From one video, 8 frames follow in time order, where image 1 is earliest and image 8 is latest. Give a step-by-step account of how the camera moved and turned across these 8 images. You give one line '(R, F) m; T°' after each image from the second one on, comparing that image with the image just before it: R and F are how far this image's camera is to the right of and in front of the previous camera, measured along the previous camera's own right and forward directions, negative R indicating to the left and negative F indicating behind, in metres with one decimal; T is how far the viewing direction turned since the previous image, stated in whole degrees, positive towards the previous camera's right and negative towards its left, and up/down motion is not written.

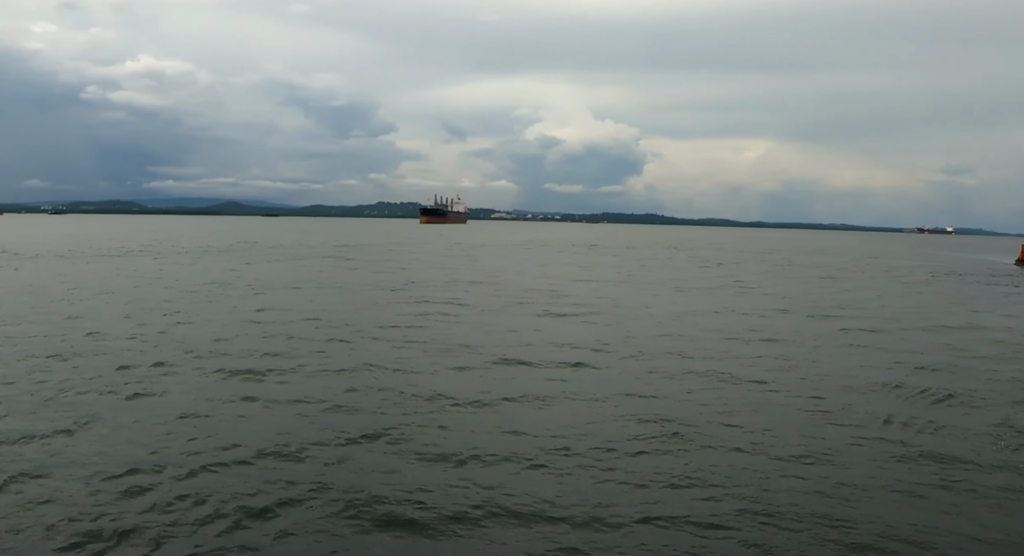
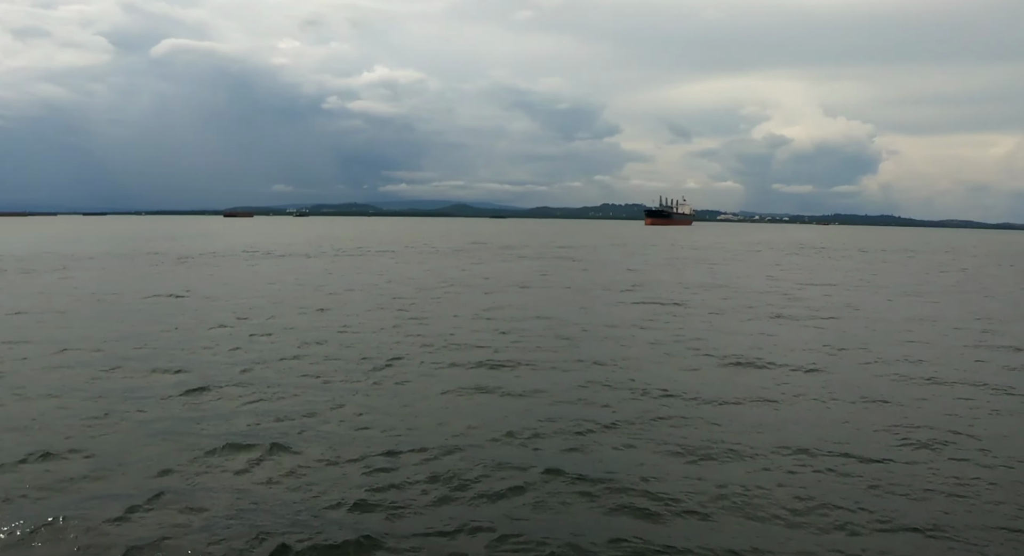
(-0.1, -0.6) m; -13°
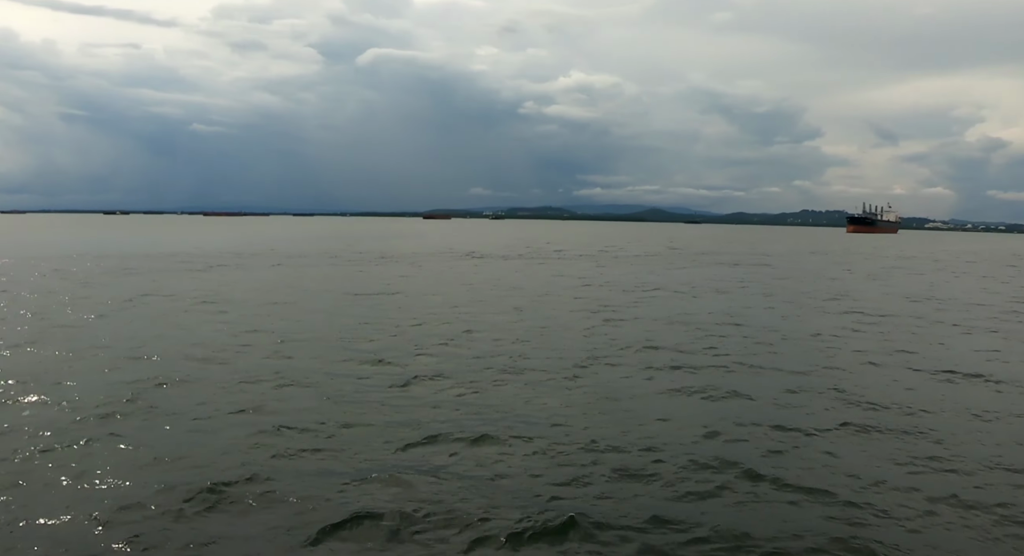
(-0.2, -0.3) m; -11°
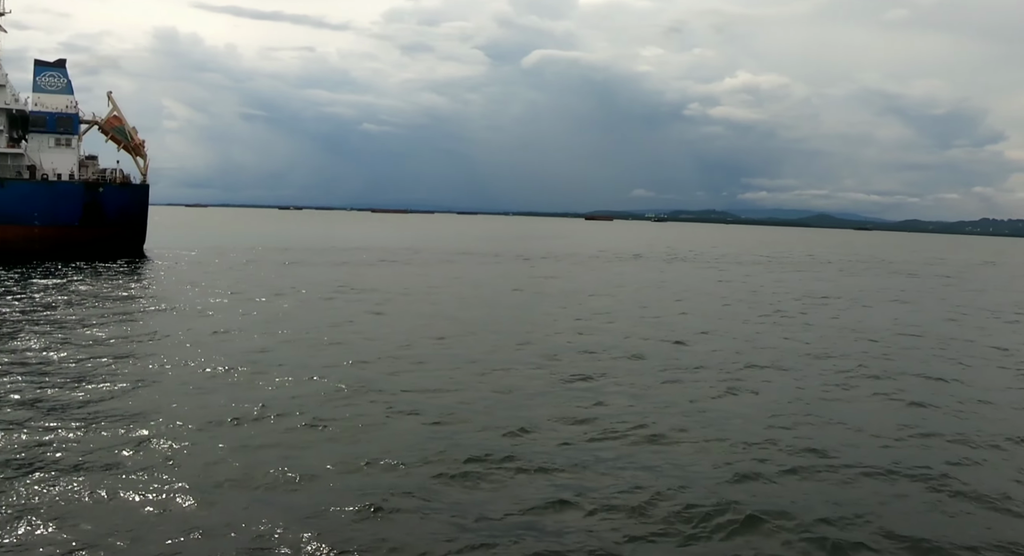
(-0.3, -0.1) m; -9°
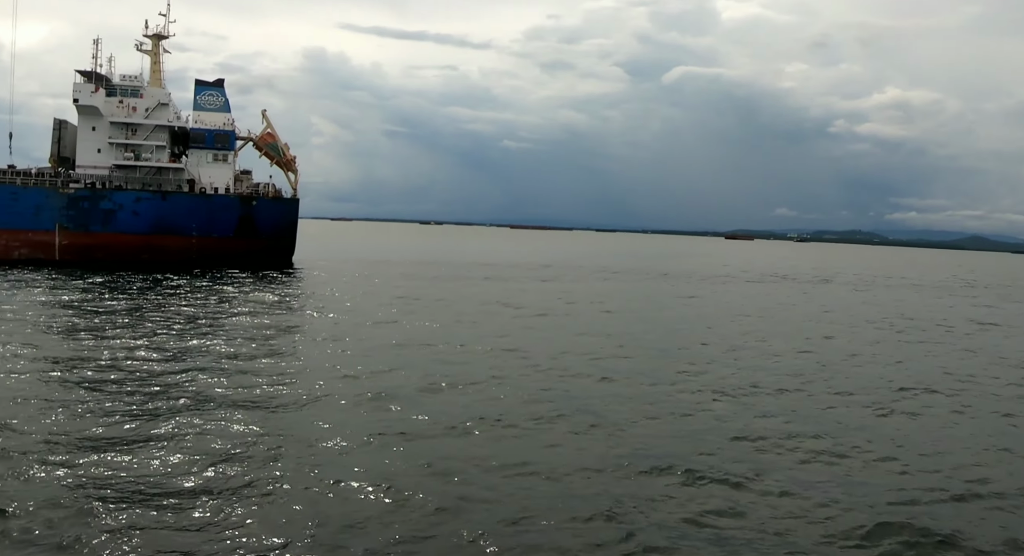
(-0.2, +0.2) m; -8°
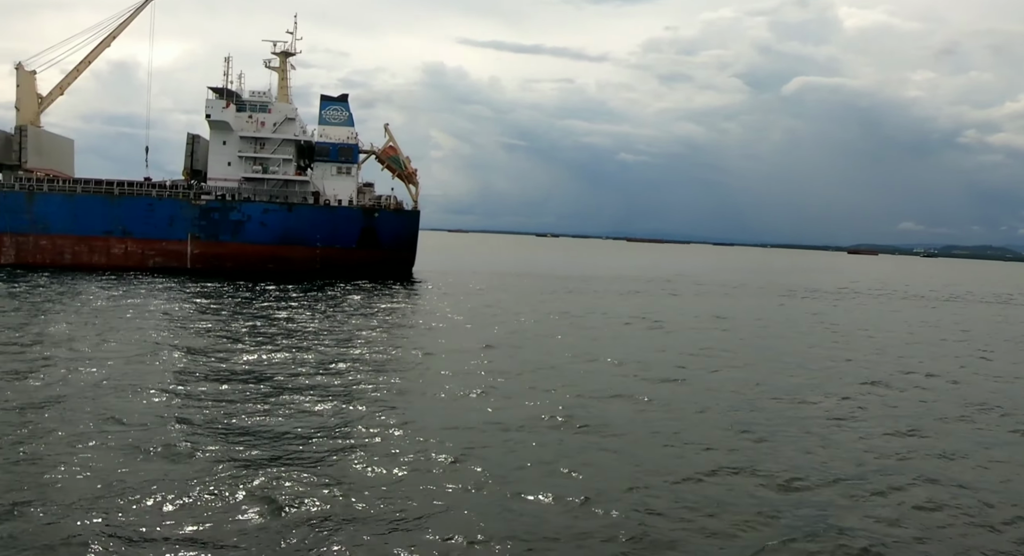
(-0.2, +0.3) m; -6°
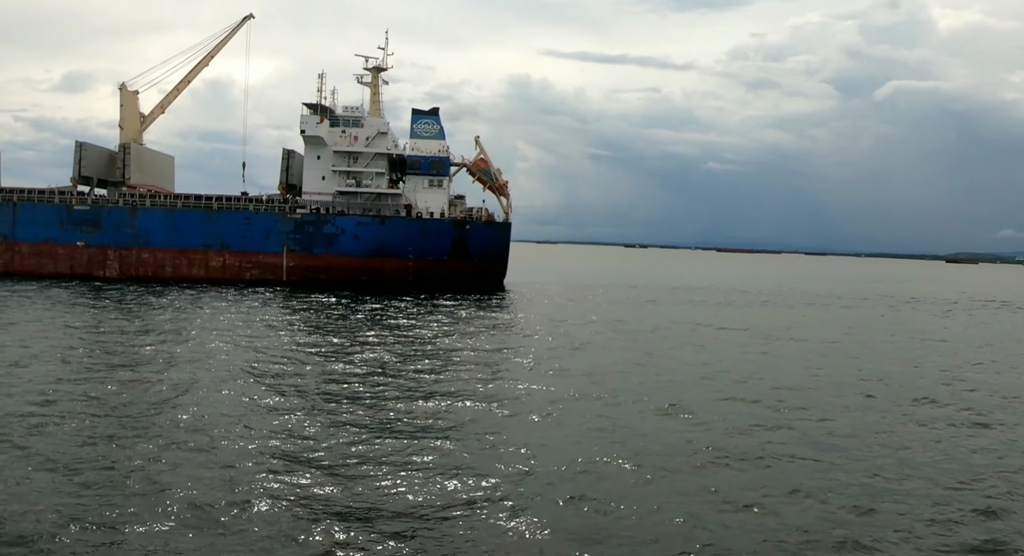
(-0.3, +0.2) m; -5°
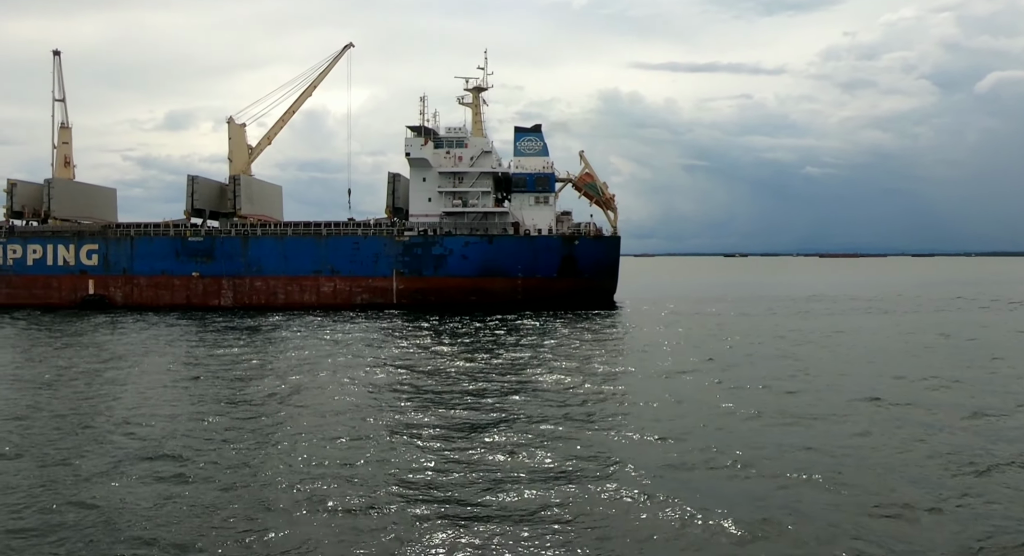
(-0.7, +0.2) m; -5°
